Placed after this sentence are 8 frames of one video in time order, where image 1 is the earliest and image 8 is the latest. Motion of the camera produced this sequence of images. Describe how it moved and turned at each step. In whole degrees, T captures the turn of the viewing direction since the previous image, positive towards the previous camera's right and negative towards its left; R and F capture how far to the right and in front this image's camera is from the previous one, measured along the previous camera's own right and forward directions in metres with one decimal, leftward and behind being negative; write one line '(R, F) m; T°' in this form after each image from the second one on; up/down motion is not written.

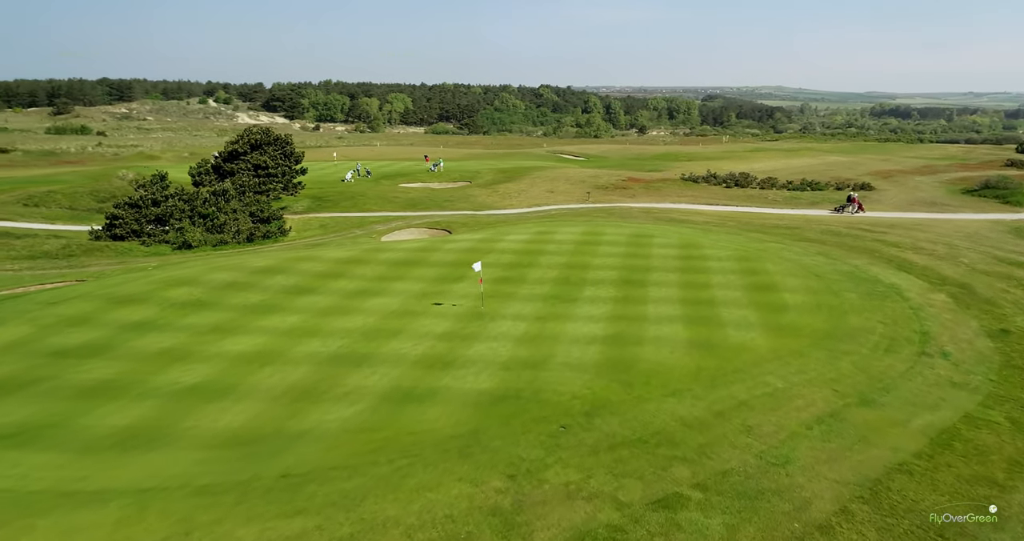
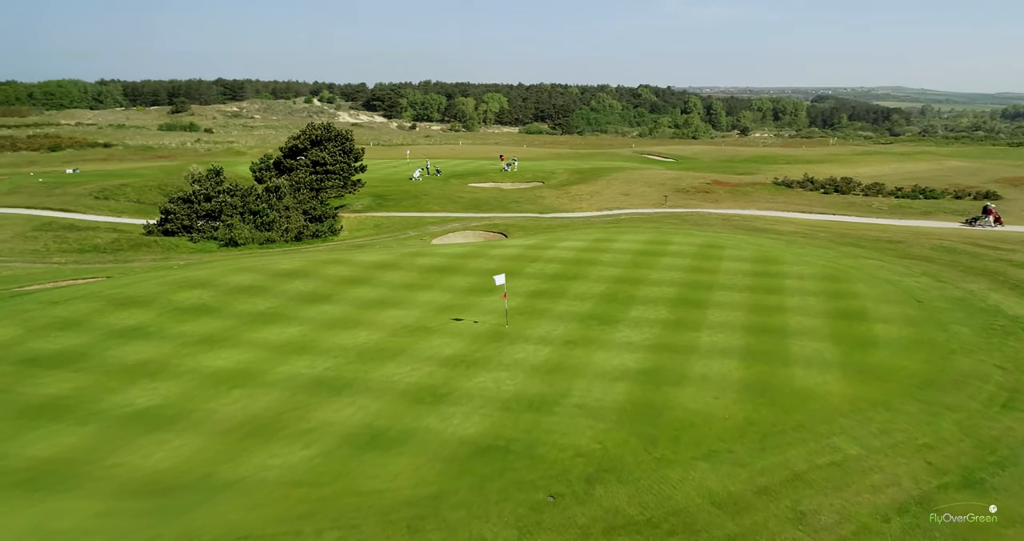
(+2.1, +3.7) m; -7°
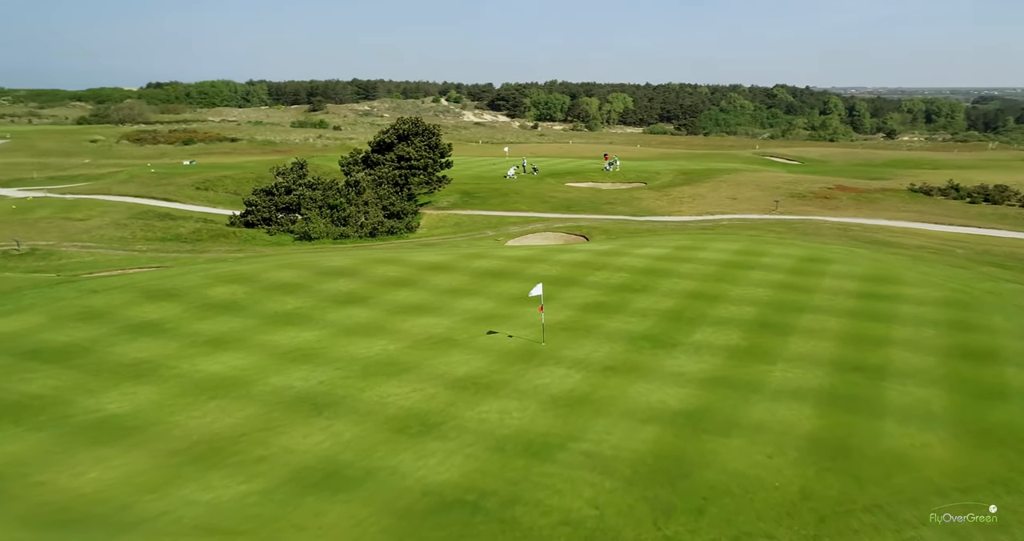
(+2.4, +3.2) m; -10°
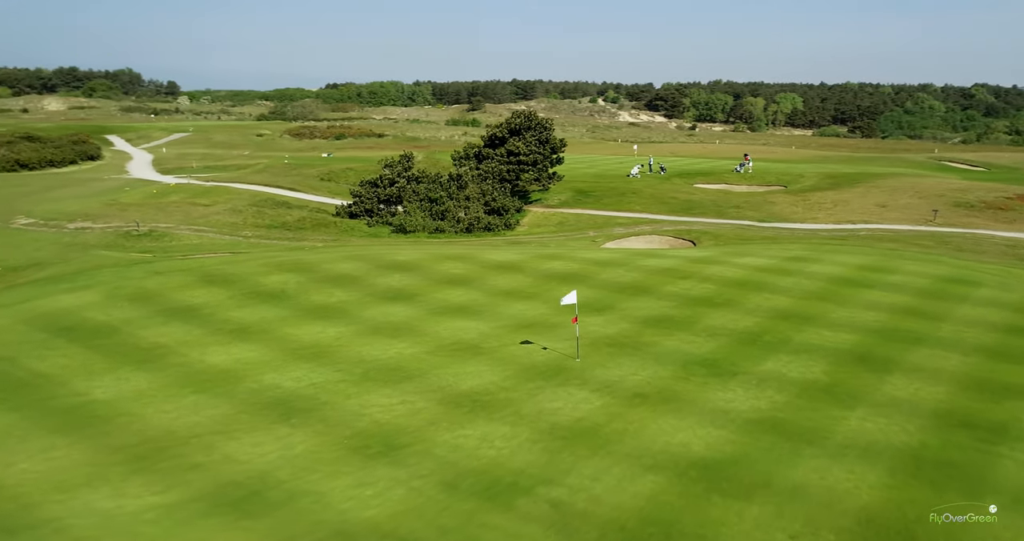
(+3.0, +2.8) m; -12°
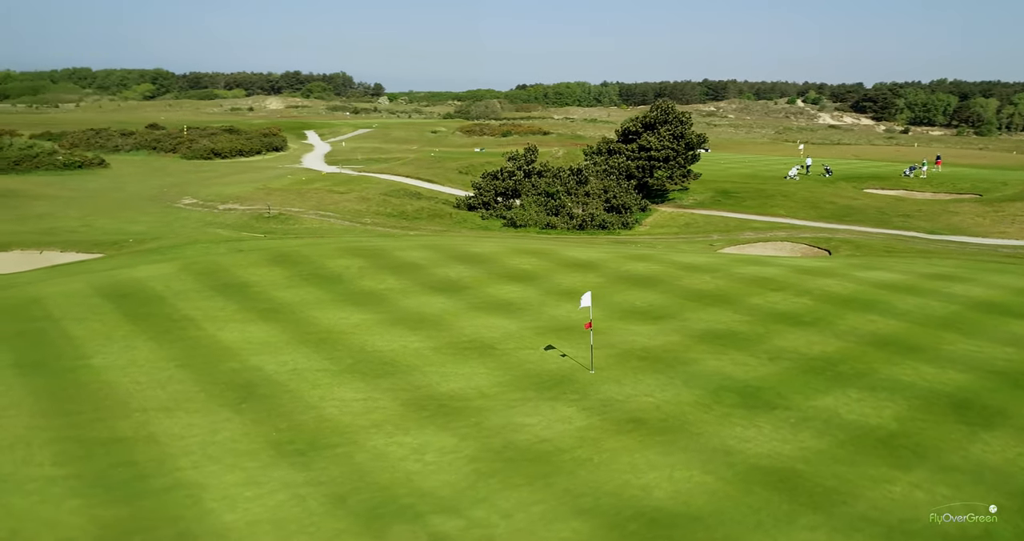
(+3.8, +2.5) m; -15°
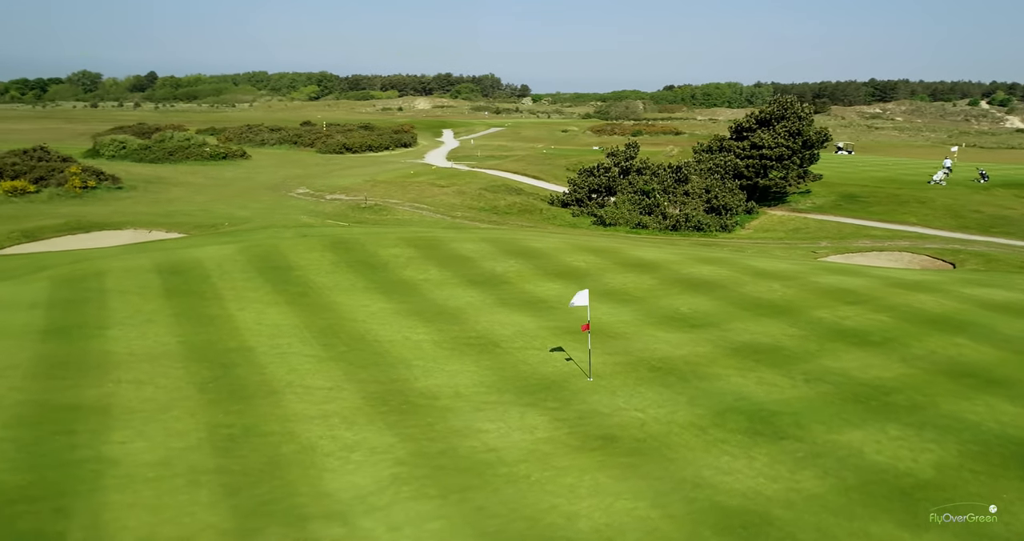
(+3.0, +1.6) m; -11°
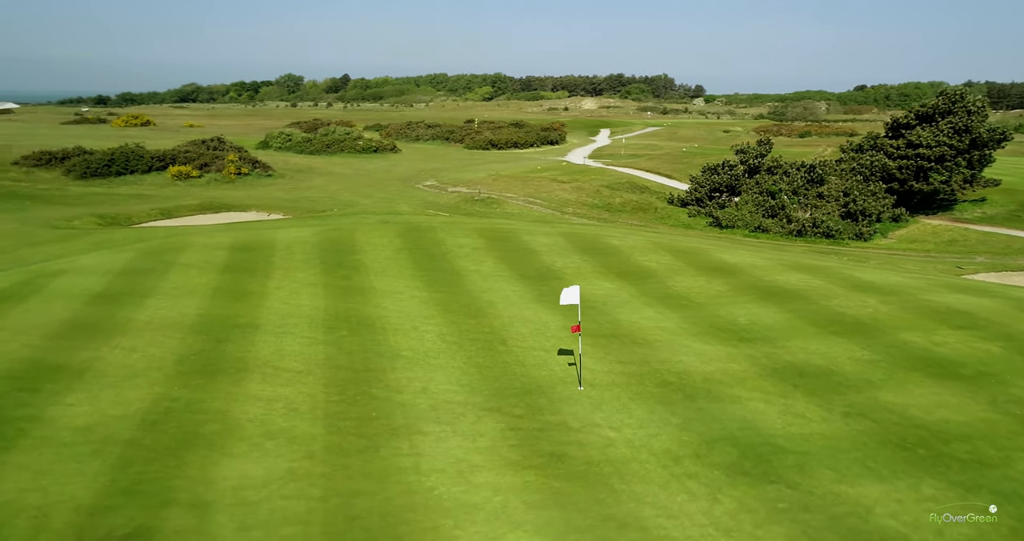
(+3.1, +1.7) m; -13°
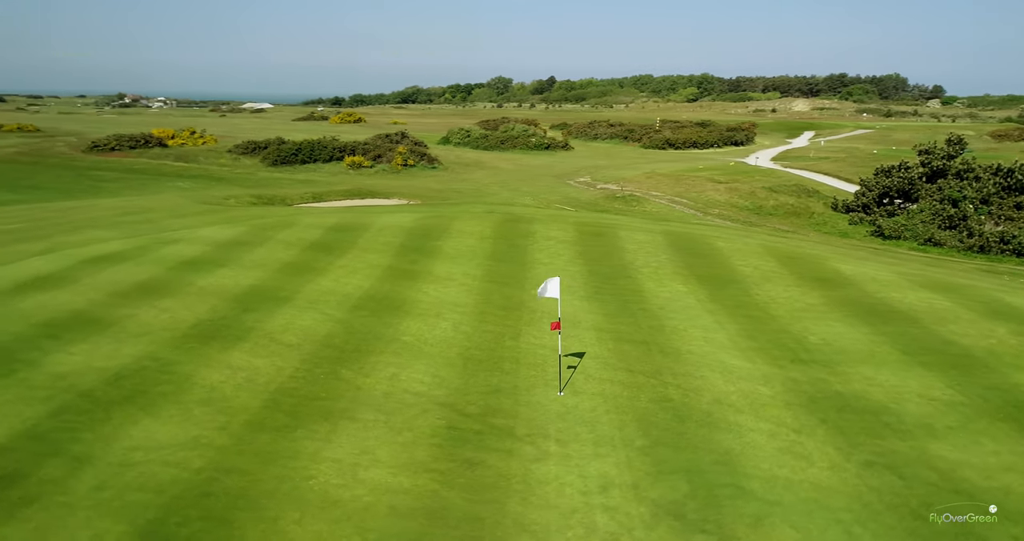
(+3.4, +1.6) m; -16°
